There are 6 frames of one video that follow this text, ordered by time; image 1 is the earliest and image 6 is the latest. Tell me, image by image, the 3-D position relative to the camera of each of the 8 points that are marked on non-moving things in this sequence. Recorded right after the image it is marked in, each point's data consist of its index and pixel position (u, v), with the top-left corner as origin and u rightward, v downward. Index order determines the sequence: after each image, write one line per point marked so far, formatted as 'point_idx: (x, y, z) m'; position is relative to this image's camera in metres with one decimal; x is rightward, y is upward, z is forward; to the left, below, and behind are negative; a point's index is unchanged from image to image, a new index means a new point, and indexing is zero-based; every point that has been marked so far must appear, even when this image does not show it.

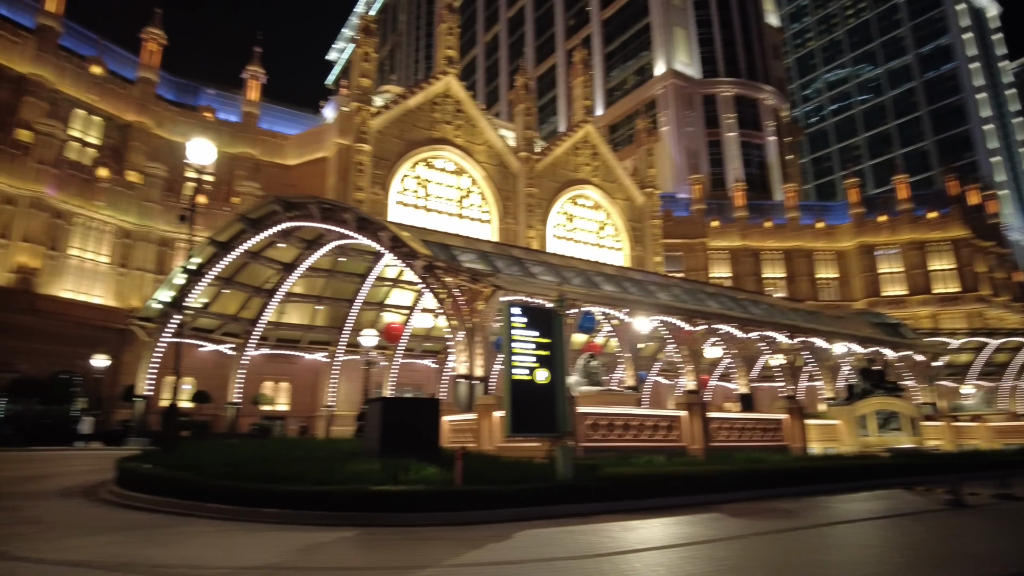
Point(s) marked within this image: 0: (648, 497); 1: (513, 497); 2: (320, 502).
0: (+3.5, -5.7, +16.7) m
1: (-0.2, -5.0, +14.5) m
2: (-4.4, -4.7, +13.4) m
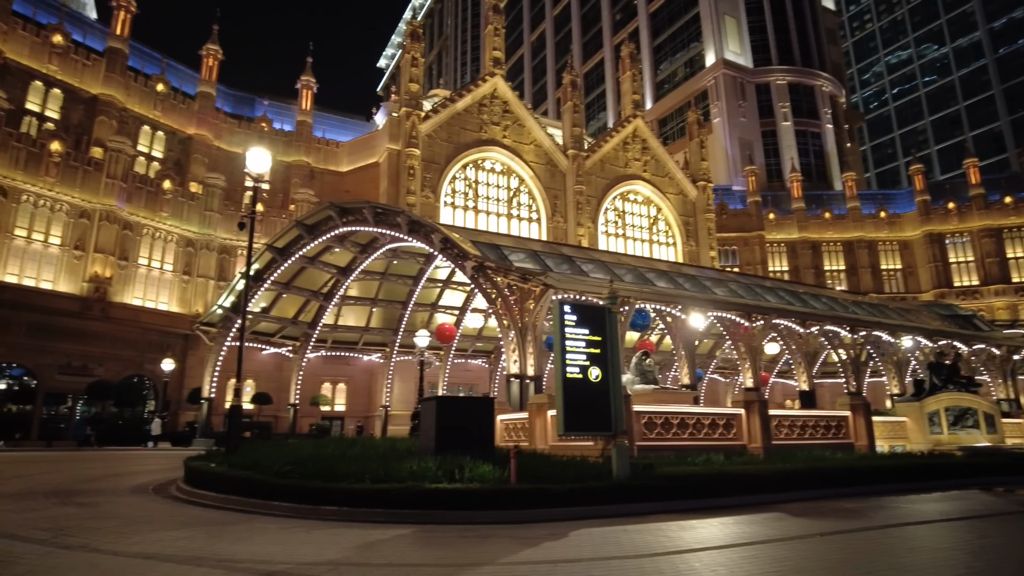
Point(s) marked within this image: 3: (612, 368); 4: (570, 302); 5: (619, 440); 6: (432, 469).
0: (+5.0, -5.5, +16.4) m
1: (+1.2, -4.9, +14.5) m
2: (-3.0, -4.7, +13.7) m
3: (+2.7, -2.2, +17.2) m
4: (+1.5, -0.4, +17.3) m
5: (+2.7, -4.1, +16.6) m
6: (-2.1, -4.5, +15.1) m
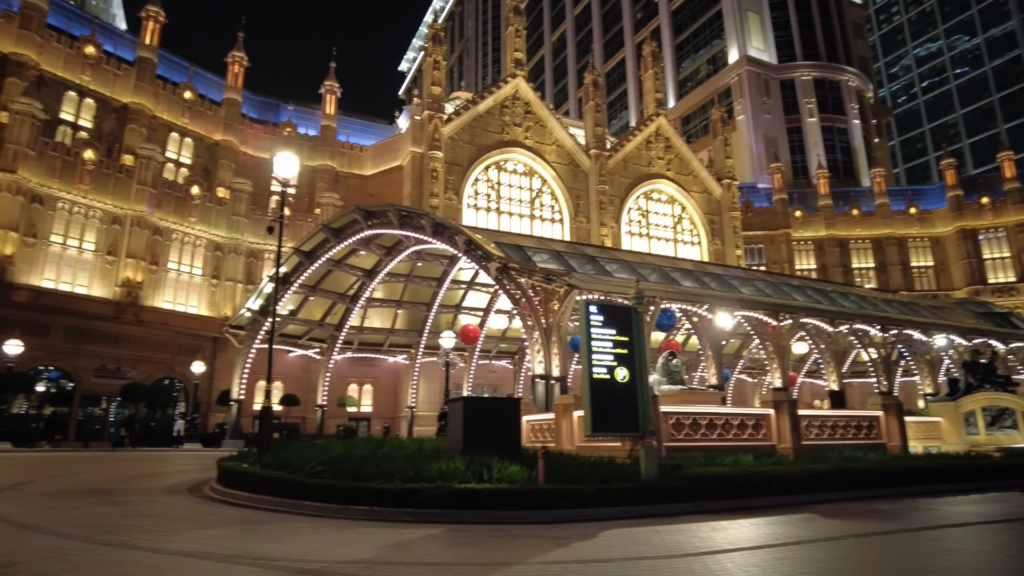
0: (+6.0, -5.5, +16.3) m
1: (+2.1, -4.9, +14.6) m
2: (-2.2, -4.7, +13.9) m
3: (+3.6, -2.2, +17.2) m
4: (+2.5, -0.4, +17.4) m
5: (+3.6, -4.0, +16.6) m
6: (-1.3, -4.5, +15.3) m
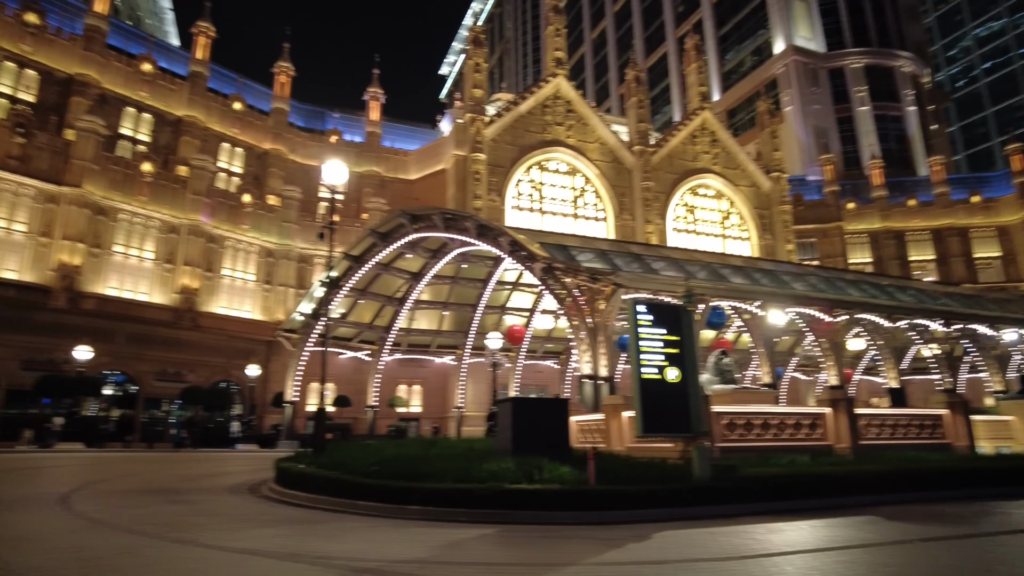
0: (+7.5, -5.4, +15.9) m
1: (+3.5, -4.9, +14.4) m
2: (-0.8, -4.8, +14.0) m
3: (+5.2, -2.1, +16.9) m
4: (+4.0, -0.3, +17.2) m
5: (+5.2, -4.0, +16.3) m
6: (+0.2, -4.5, +15.4) m
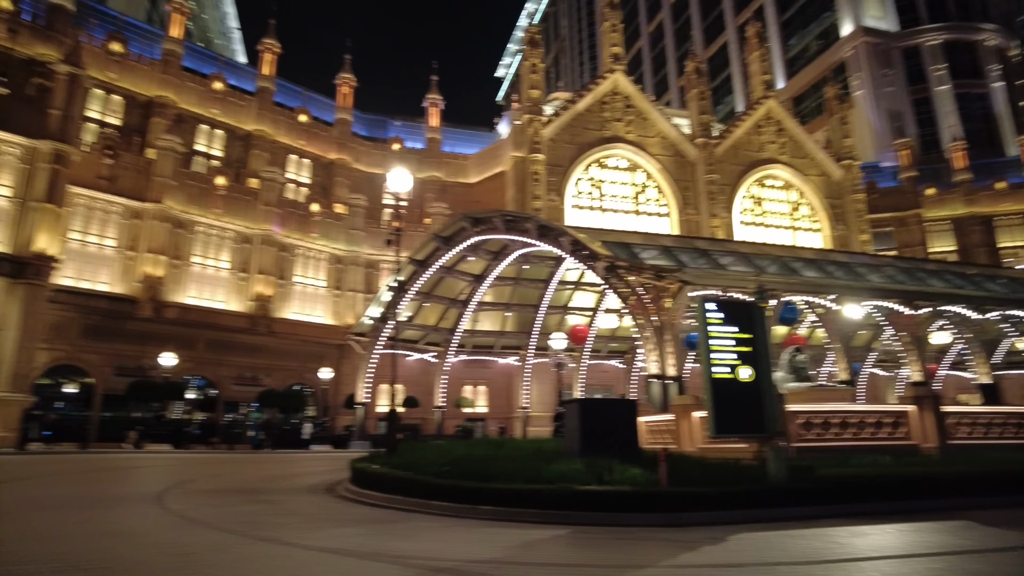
0: (+9.6, -5.3, +15.1) m
1: (+5.4, -4.8, +14.1) m
2: (+1.1, -4.8, +14.1) m
3: (+7.2, -2.1, +16.4) m
4: (+6.1, -0.3, +16.7) m
5: (+7.3, -3.9, +15.8) m
6: (+2.2, -4.6, +15.3) m
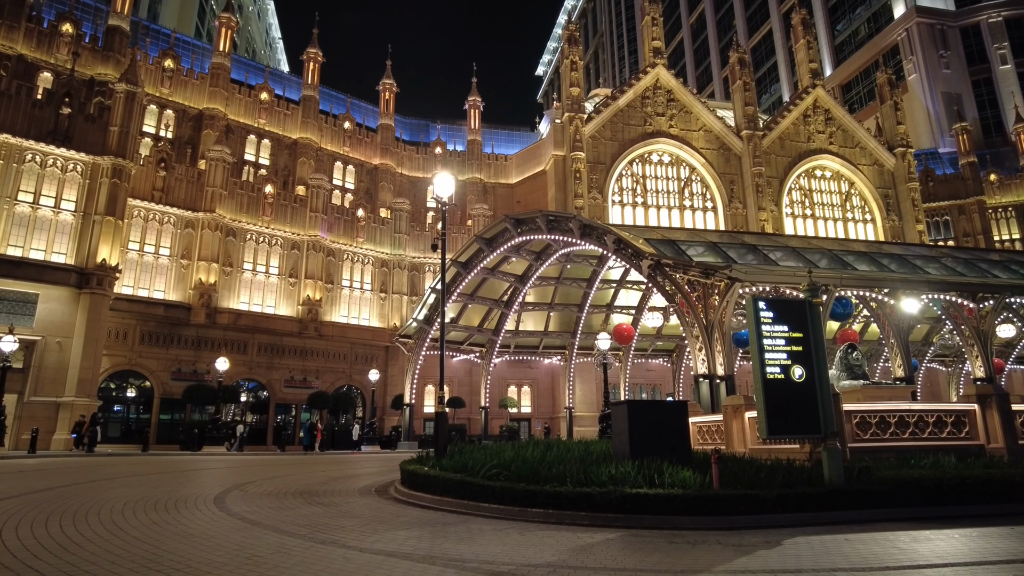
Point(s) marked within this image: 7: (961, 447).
0: (+9.9, -5.1, +14.2) m
1: (+5.7, -4.8, +13.5) m
2: (+1.4, -4.9, +13.8) m
3: (+7.6, -2.0, +15.7) m
4: (+6.4, -0.2, +16.1) m
5: (+7.6, -3.8, +15.1) m
6: (+2.6, -4.6, +15.0) m
7: (+14.4, -5.2, +19.9) m
